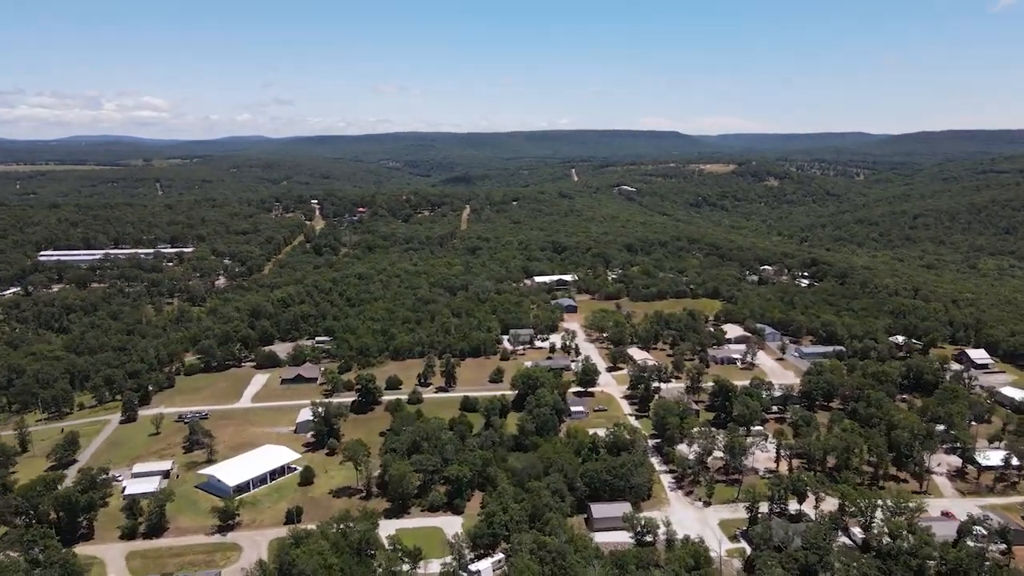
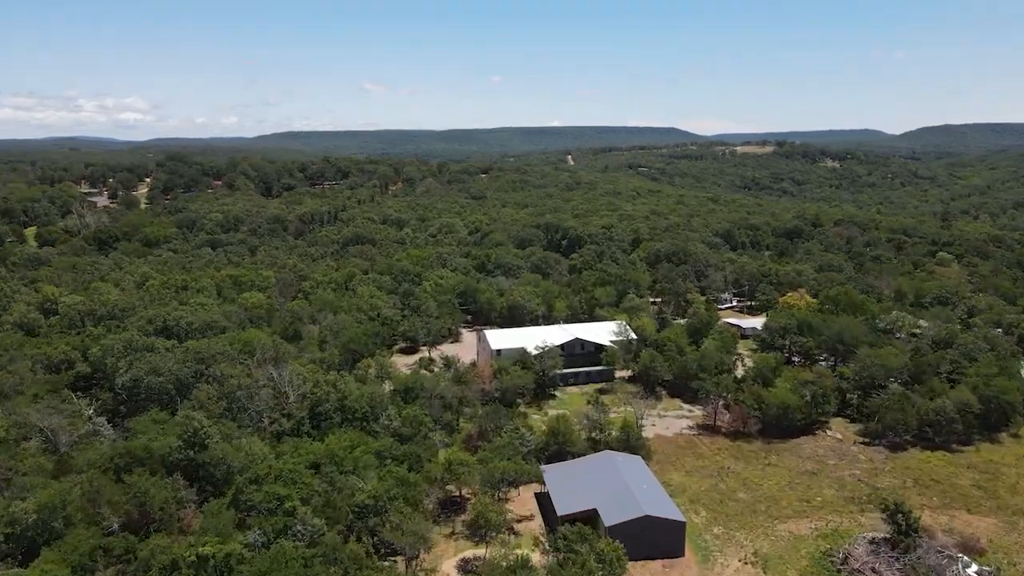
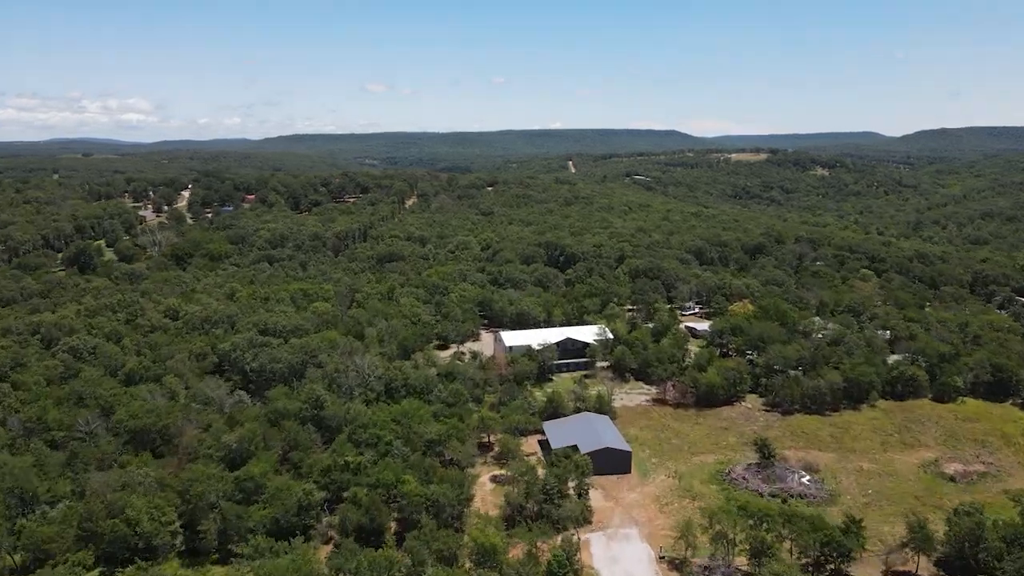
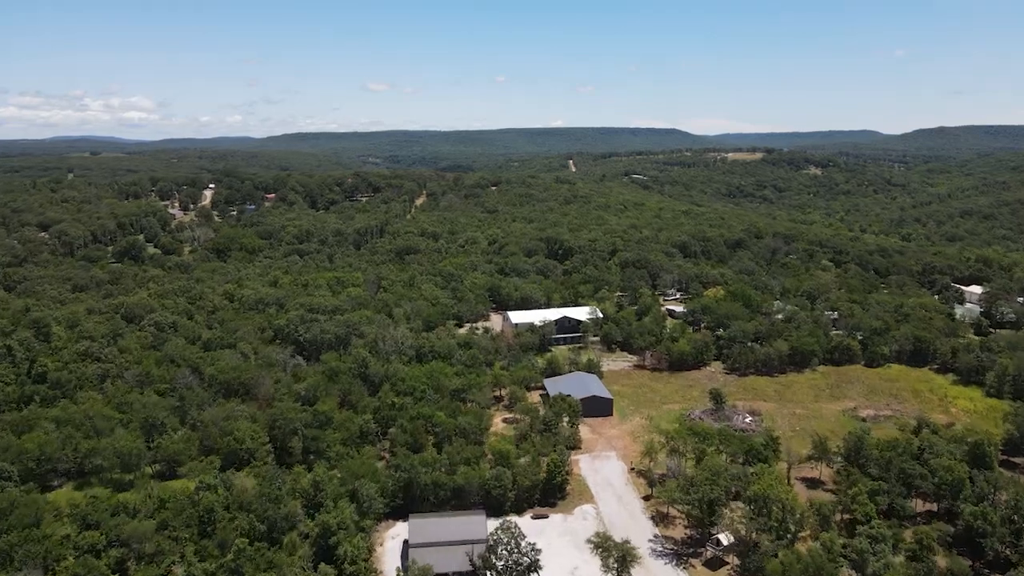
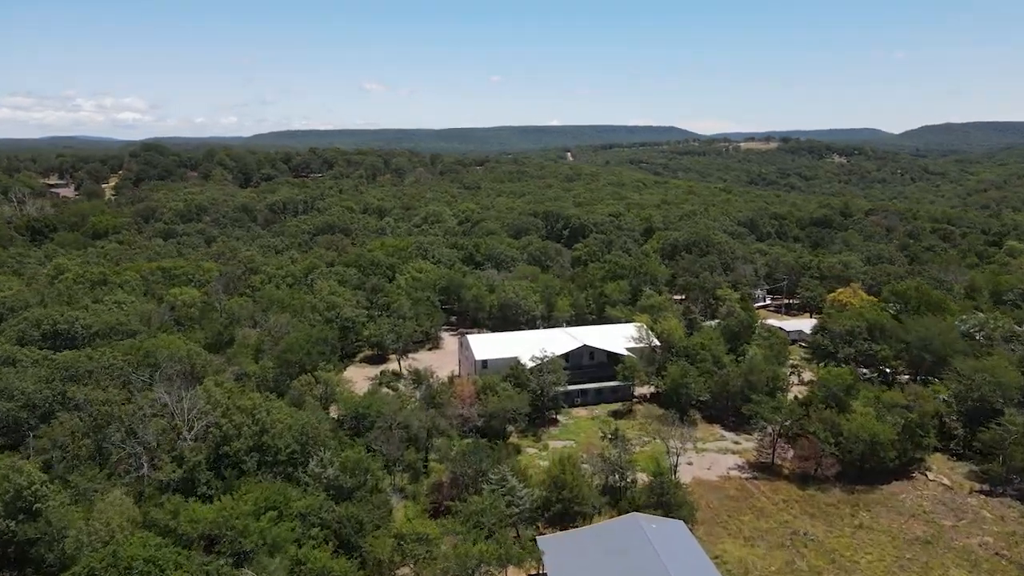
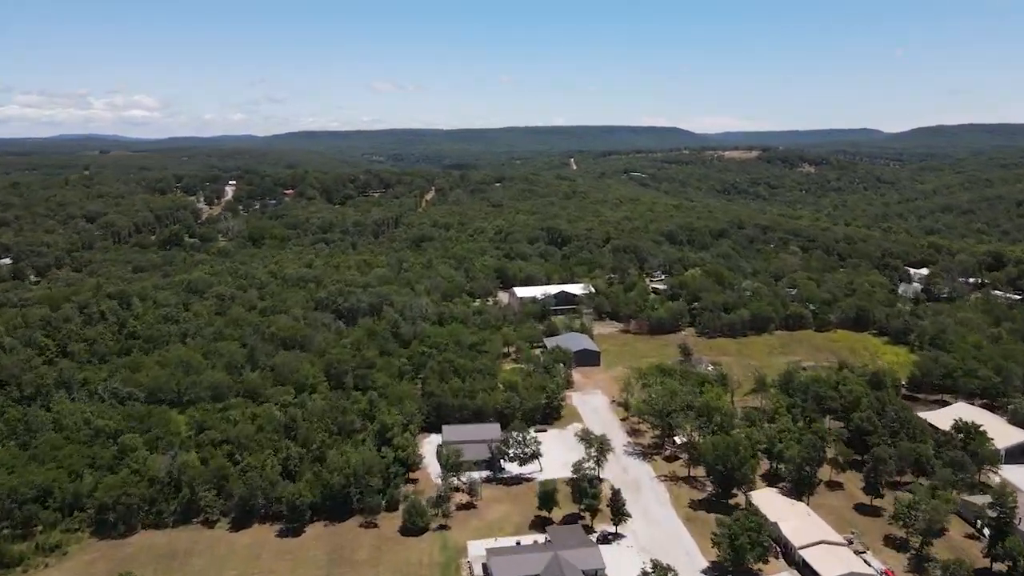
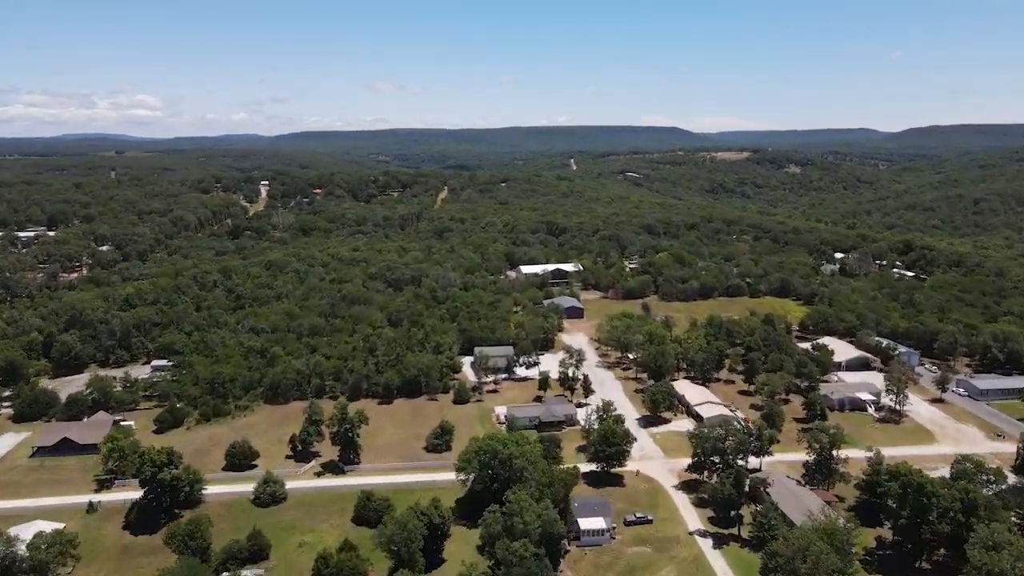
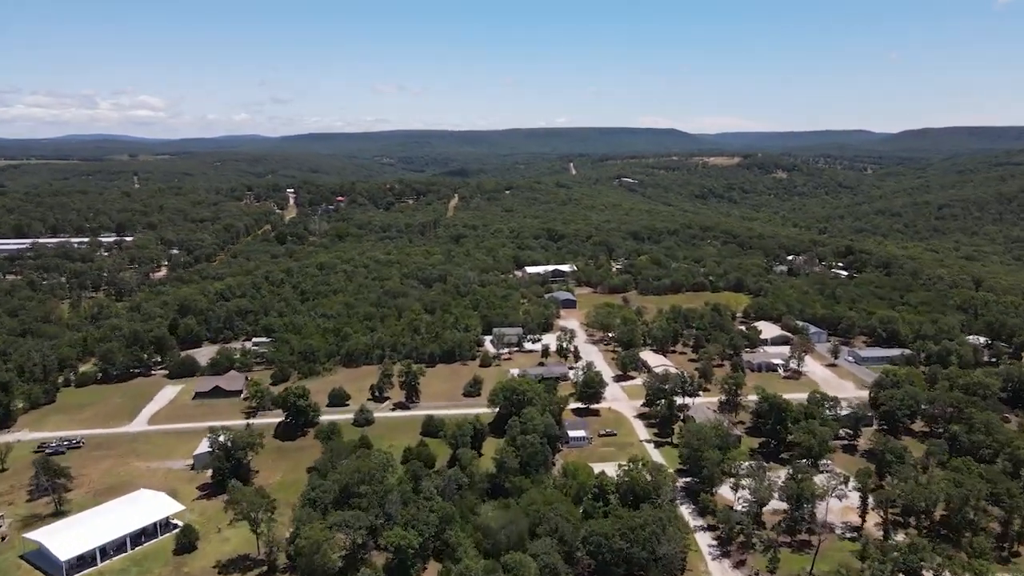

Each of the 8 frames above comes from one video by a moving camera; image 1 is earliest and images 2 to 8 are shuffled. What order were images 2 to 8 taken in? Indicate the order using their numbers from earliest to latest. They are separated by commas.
8, 7, 6, 4, 3, 2, 5
